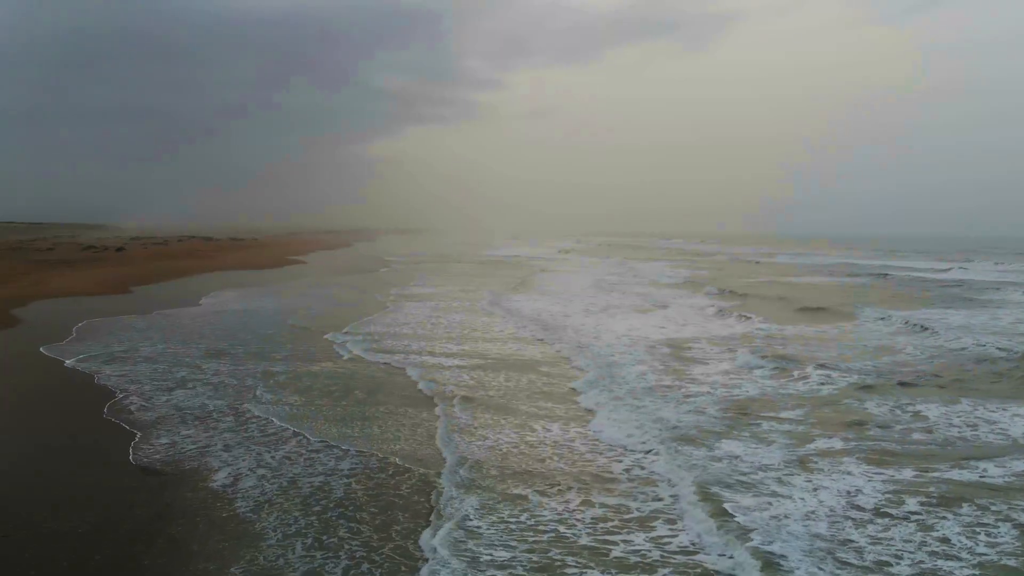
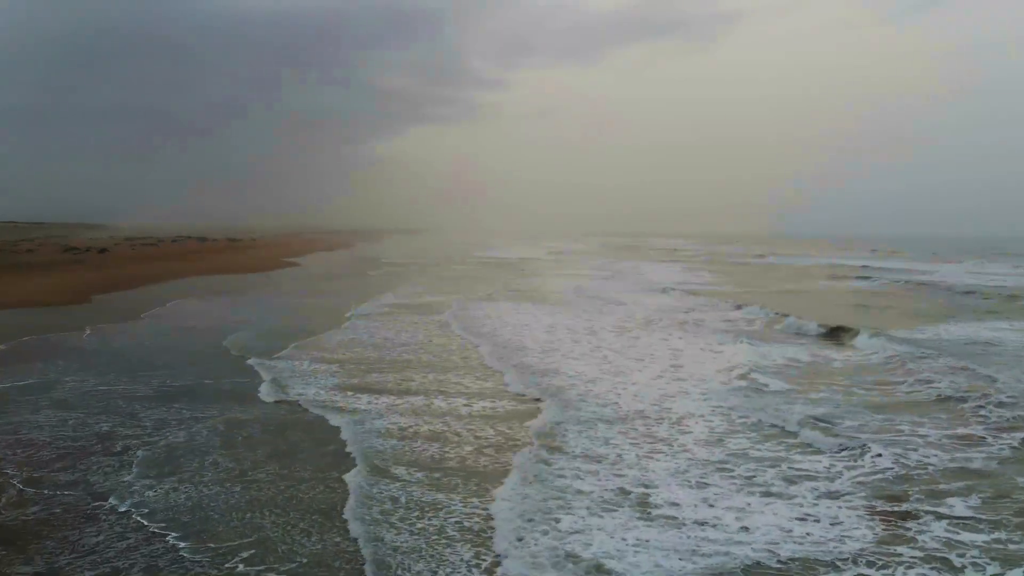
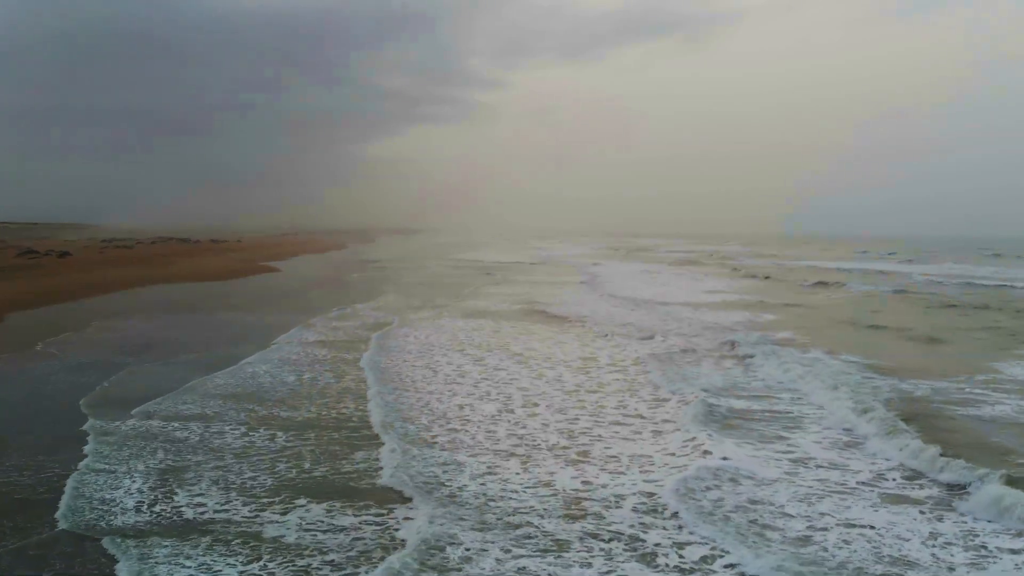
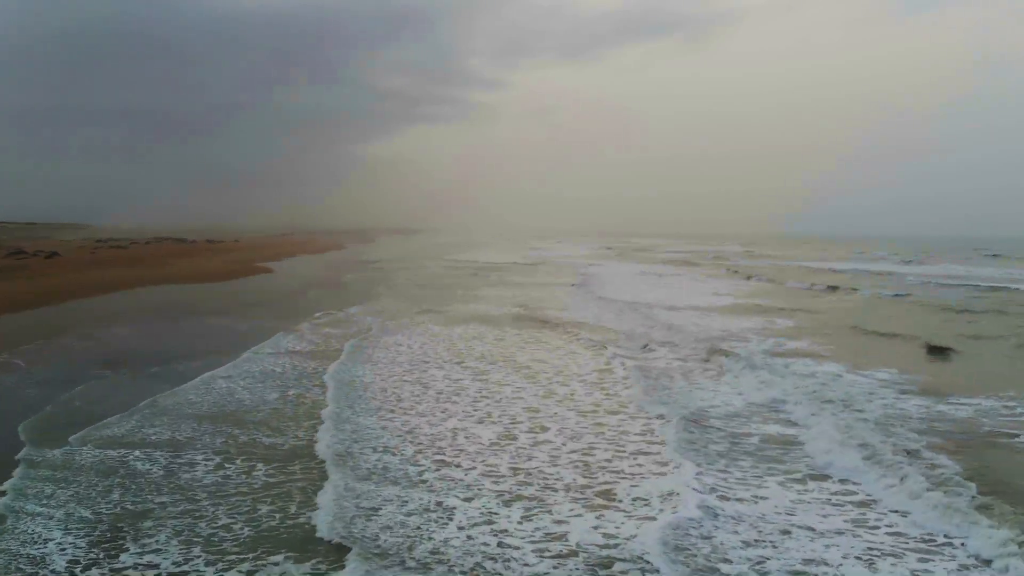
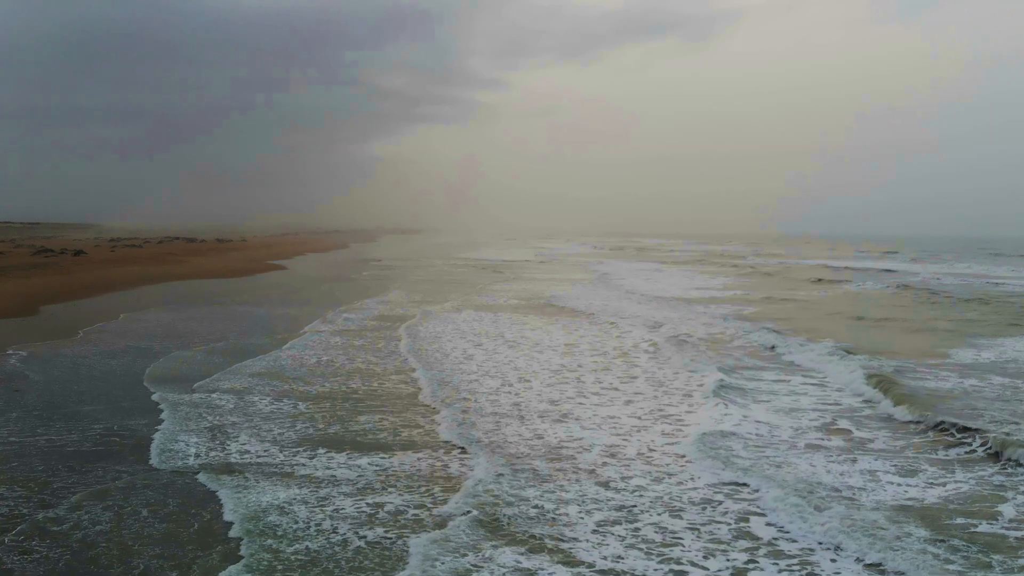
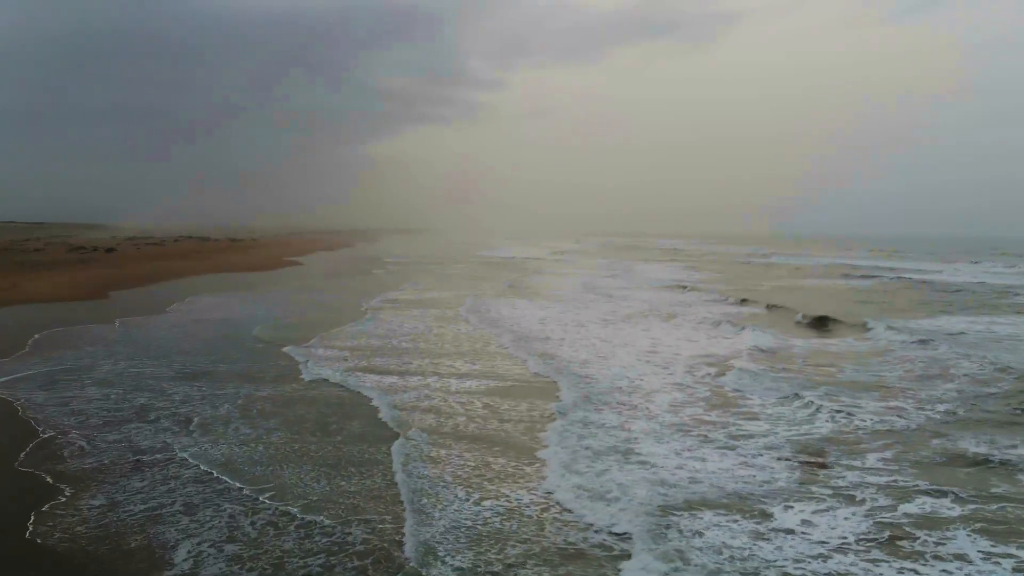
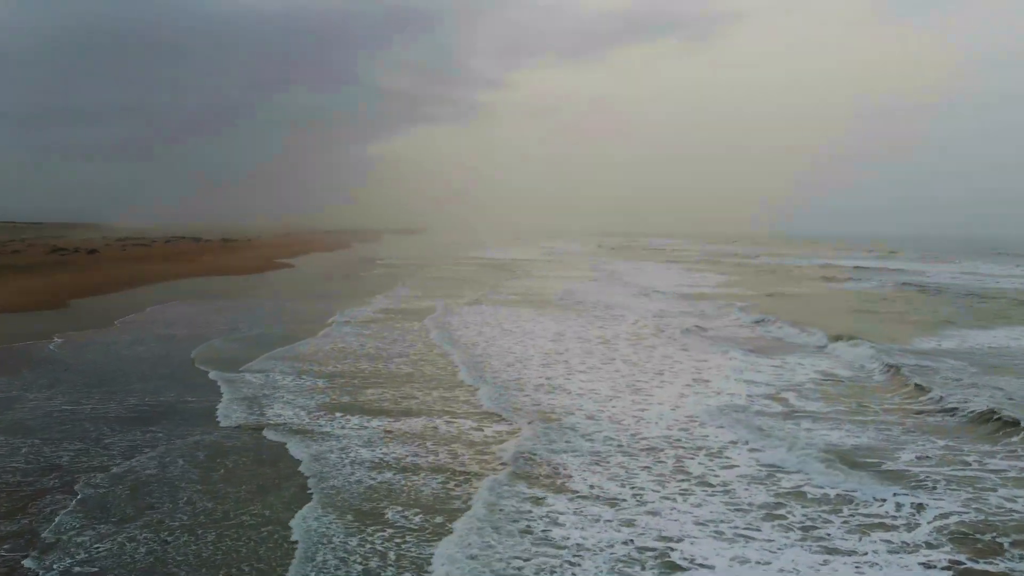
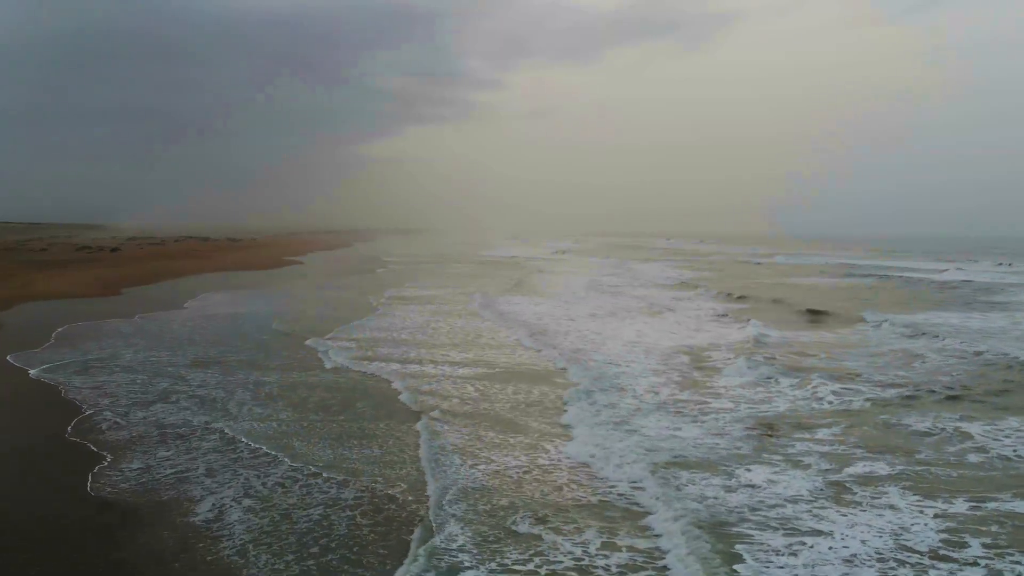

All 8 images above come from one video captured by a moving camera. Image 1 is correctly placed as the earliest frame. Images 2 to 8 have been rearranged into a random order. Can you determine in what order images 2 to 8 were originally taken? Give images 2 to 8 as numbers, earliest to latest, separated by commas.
8, 6, 2, 7, 5, 3, 4
